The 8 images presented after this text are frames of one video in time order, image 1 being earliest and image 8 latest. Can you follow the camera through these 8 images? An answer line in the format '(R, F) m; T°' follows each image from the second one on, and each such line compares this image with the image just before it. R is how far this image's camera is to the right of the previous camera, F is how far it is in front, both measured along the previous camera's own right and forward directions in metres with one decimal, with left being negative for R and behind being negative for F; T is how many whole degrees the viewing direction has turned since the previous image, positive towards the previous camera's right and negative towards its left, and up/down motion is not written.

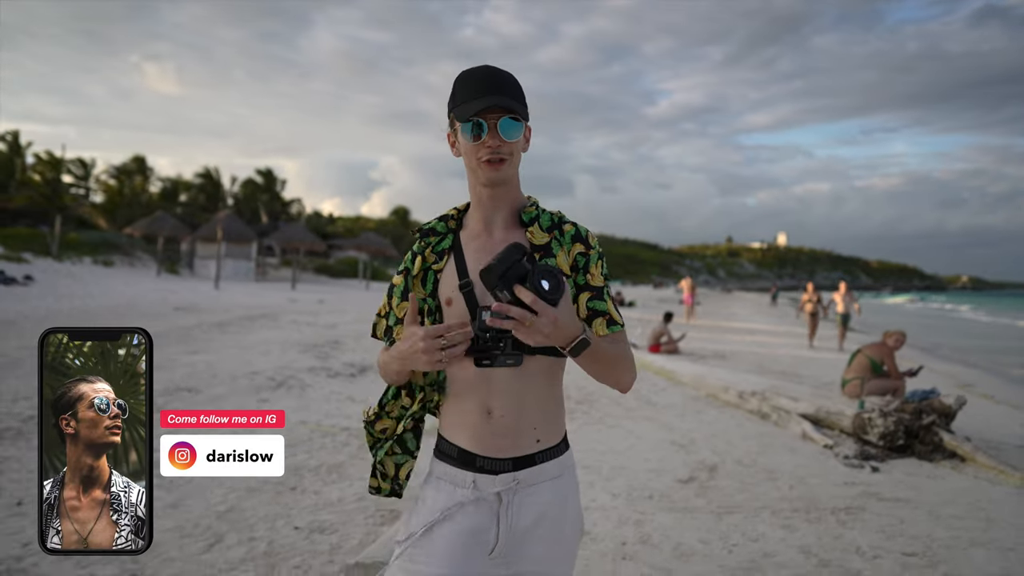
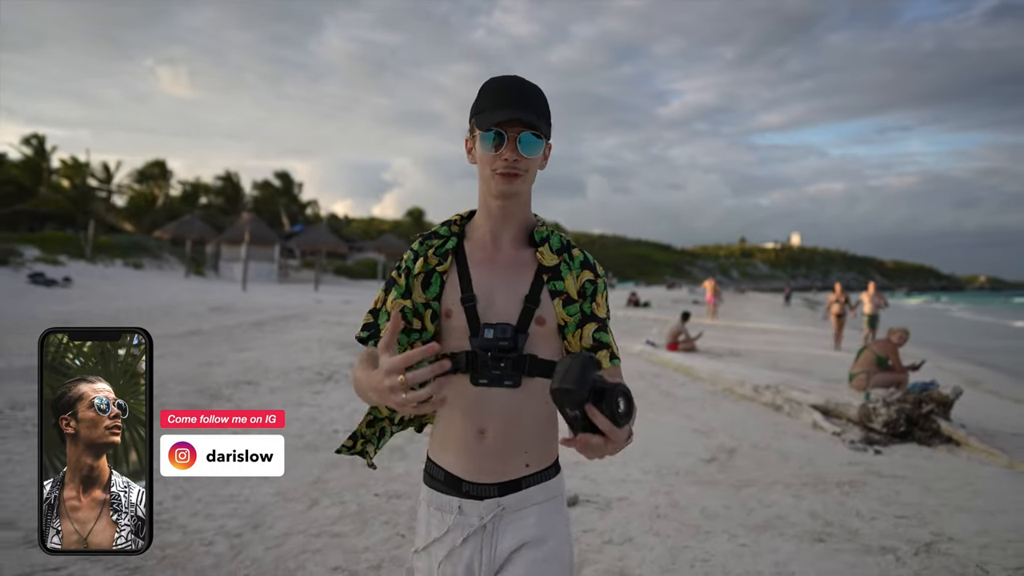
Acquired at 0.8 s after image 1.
(-0.3, -0.8) m; -1°
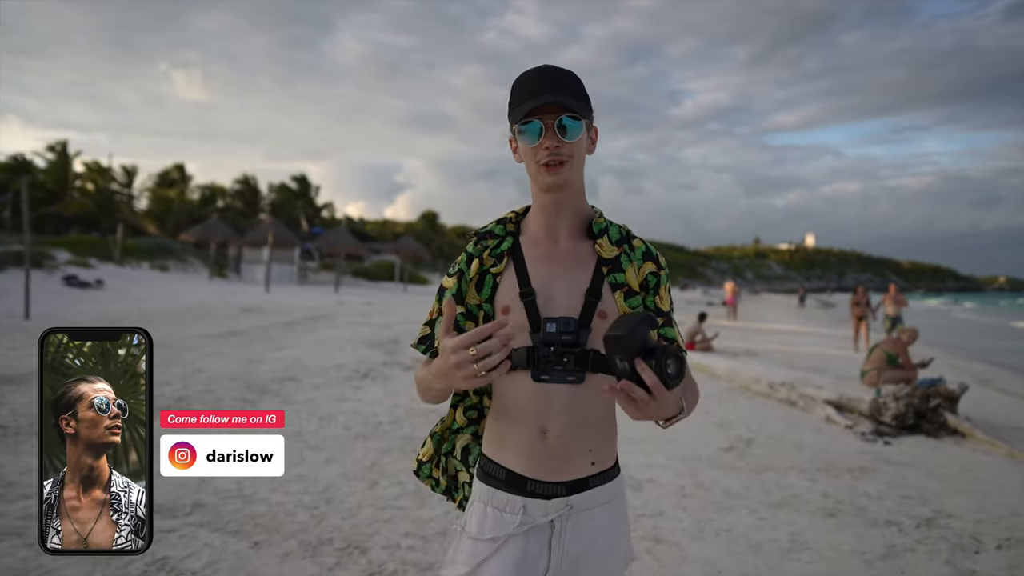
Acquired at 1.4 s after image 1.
(-0.3, -0.6) m; -1°
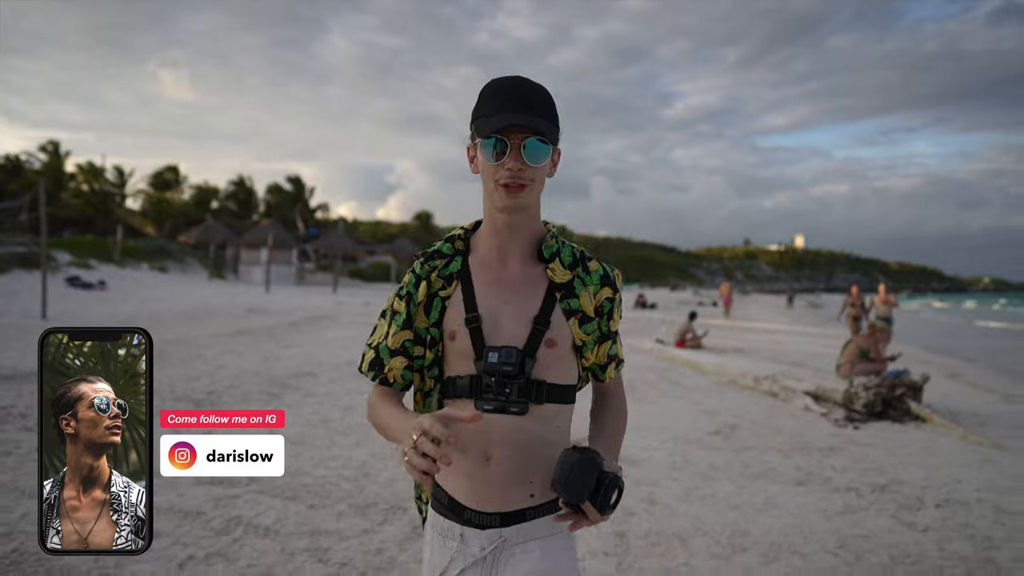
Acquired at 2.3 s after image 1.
(-0.2, -0.8) m; +1°
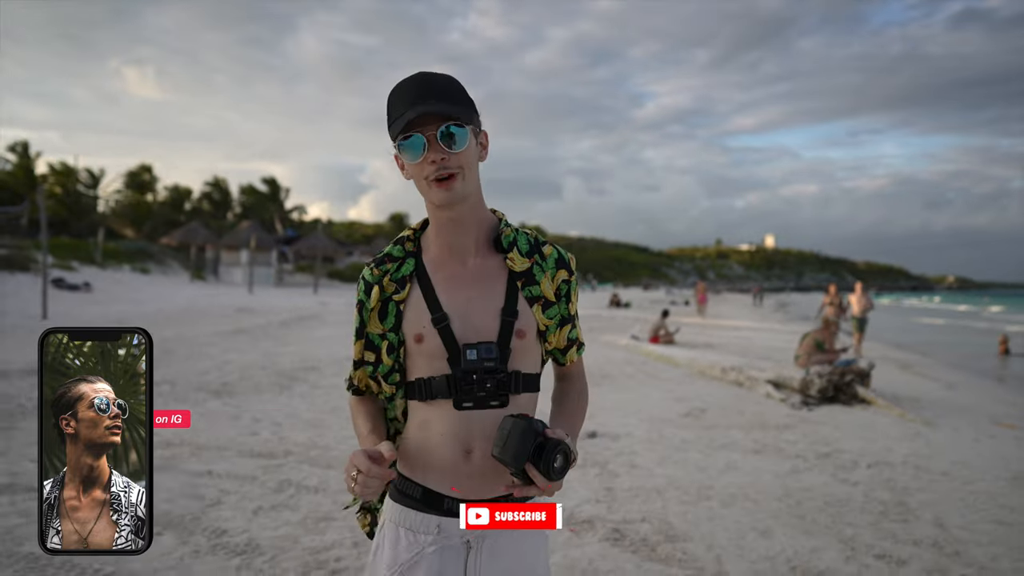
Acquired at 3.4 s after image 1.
(-0.3, -0.9) m; +2°
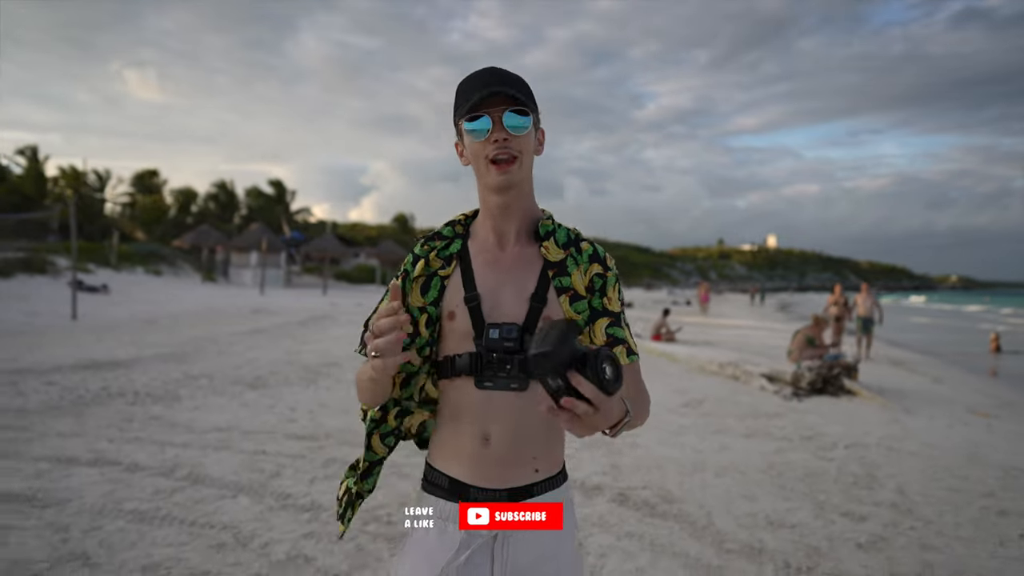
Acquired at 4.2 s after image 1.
(-0.2, -0.8) m; 0°
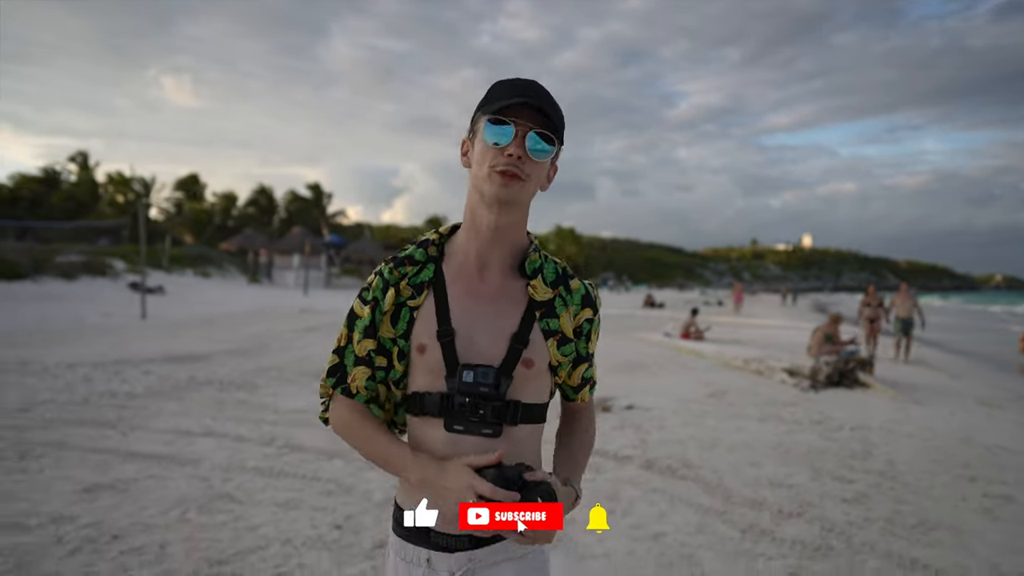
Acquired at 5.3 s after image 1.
(-0.1, -1.0) m; -3°
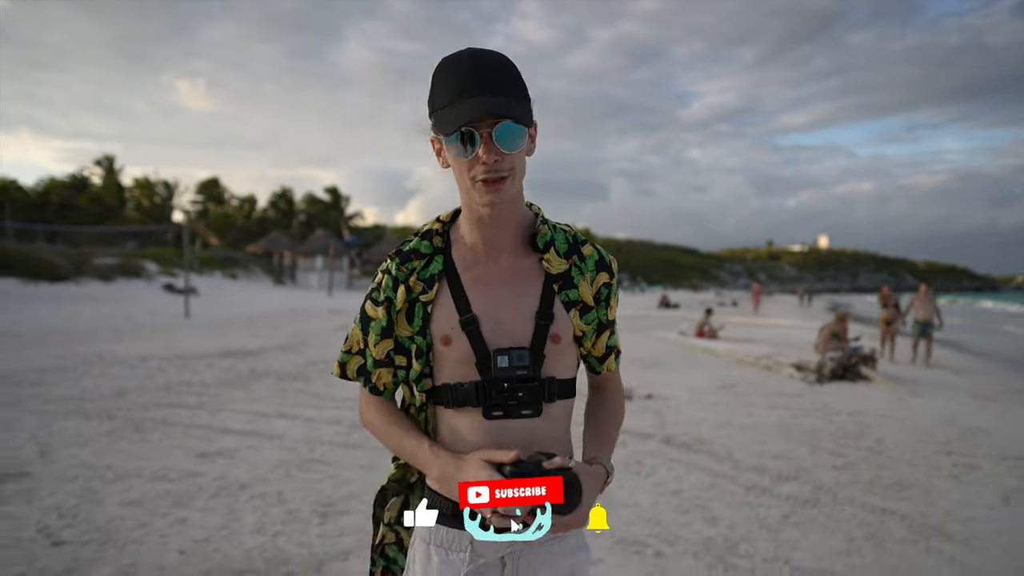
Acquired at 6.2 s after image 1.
(-0.3, -1.0) m; -1°
